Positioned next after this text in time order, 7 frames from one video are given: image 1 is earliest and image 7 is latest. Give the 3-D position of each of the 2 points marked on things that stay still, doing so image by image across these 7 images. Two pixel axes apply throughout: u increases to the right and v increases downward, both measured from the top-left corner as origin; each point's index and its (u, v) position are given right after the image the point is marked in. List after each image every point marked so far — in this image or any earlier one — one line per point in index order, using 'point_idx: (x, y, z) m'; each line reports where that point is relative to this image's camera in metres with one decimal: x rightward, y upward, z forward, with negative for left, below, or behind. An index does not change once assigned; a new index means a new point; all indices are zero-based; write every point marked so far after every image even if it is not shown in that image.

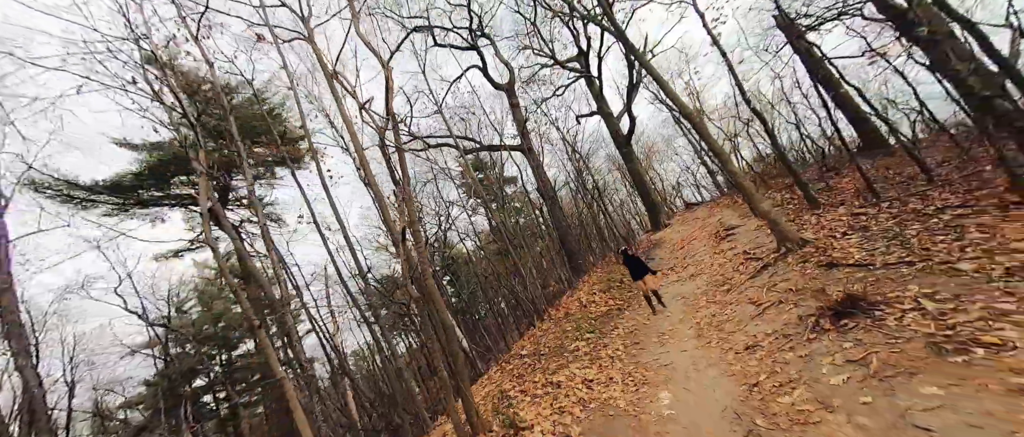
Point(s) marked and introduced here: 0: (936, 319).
0: (+4.1, -1.0, +3.3) m
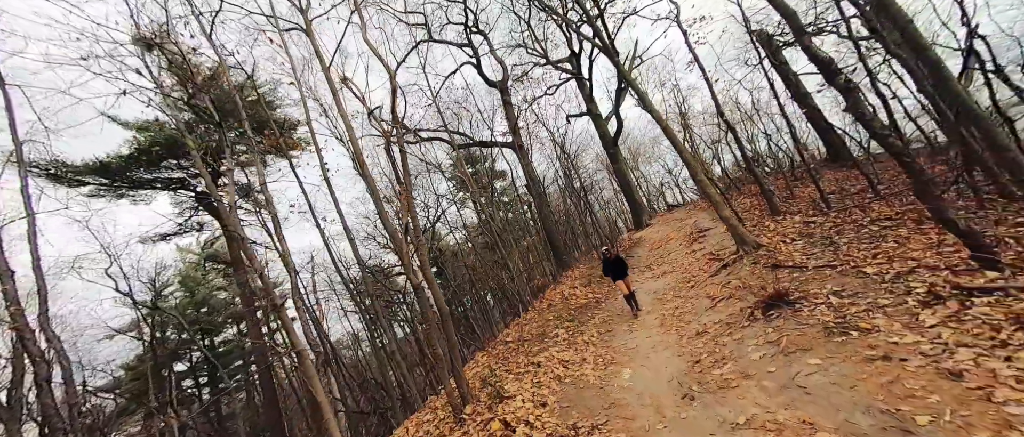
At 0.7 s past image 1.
0: (+4.0, -1.1, +4.3) m
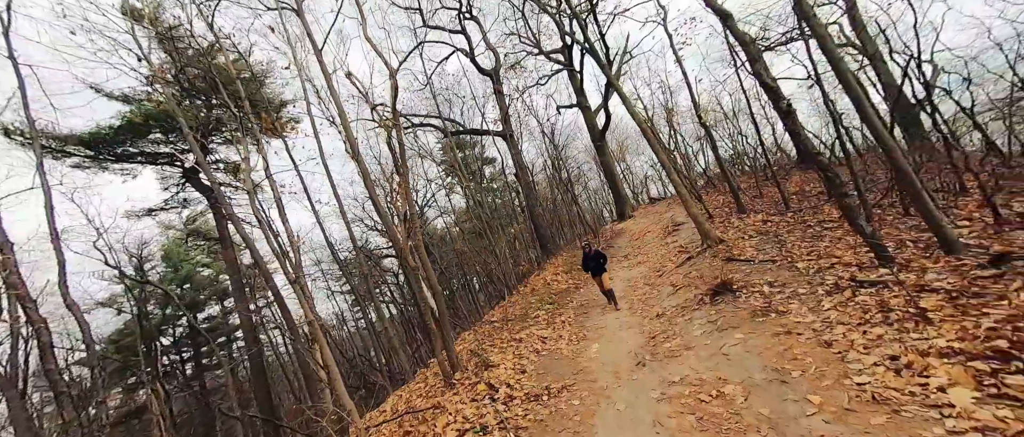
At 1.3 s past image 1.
0: (+3.8, -1.2, +5.2) m
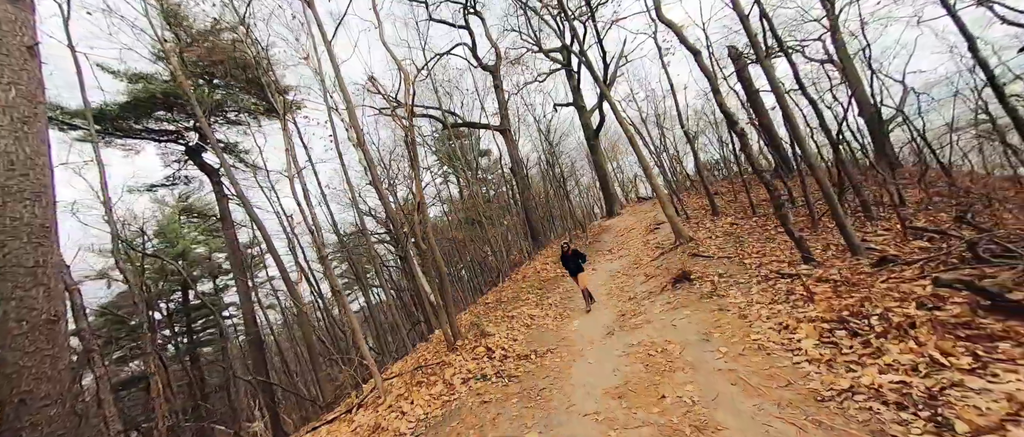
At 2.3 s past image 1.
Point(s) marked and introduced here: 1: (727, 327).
0: (+3.7, -1.2, +6.4) m
1: (+2.9, -1.4, +4.6) m
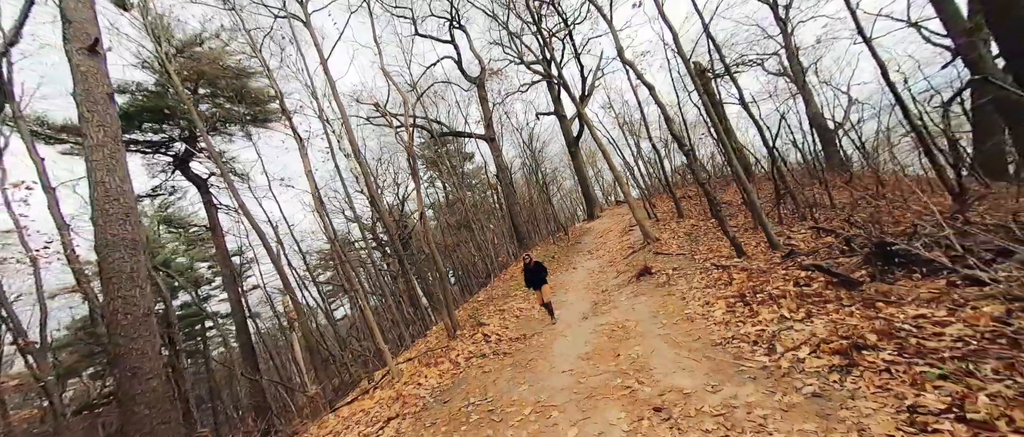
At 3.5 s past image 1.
0: (+3.5, -1.3, +7.9) m
1: (+2.8, -1.5, +6.0) m
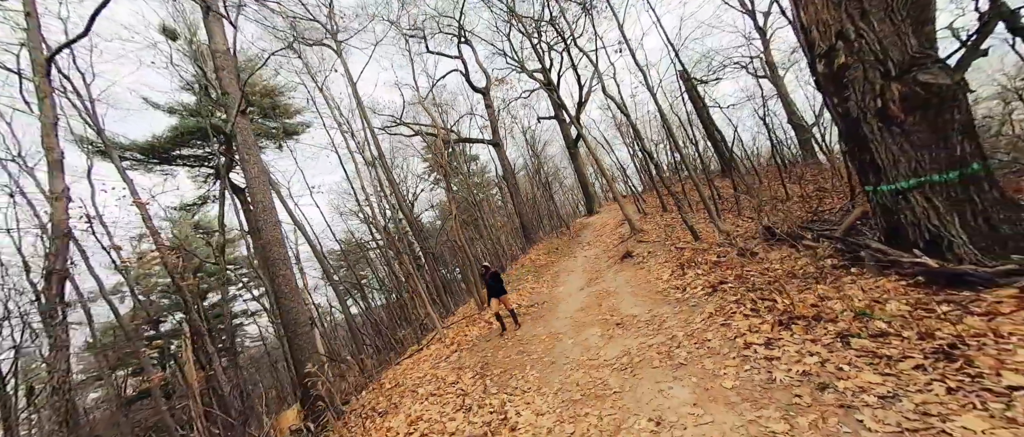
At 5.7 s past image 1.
0: (+4.0, -1.2, +10.6) m
1: (+3.2, -1.4, +8.7) m
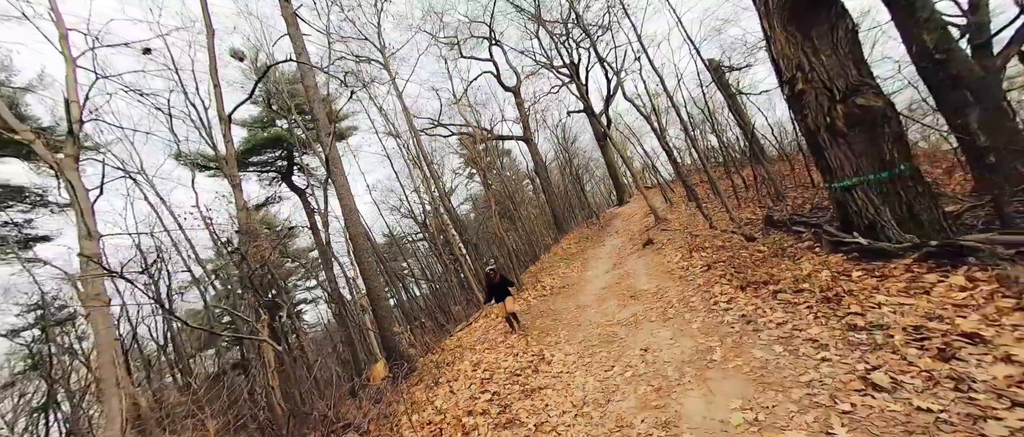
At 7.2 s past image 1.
0: (+5.1, -0.9, +11.9) m
1: (+4.2, -1.2, +10.1) m
